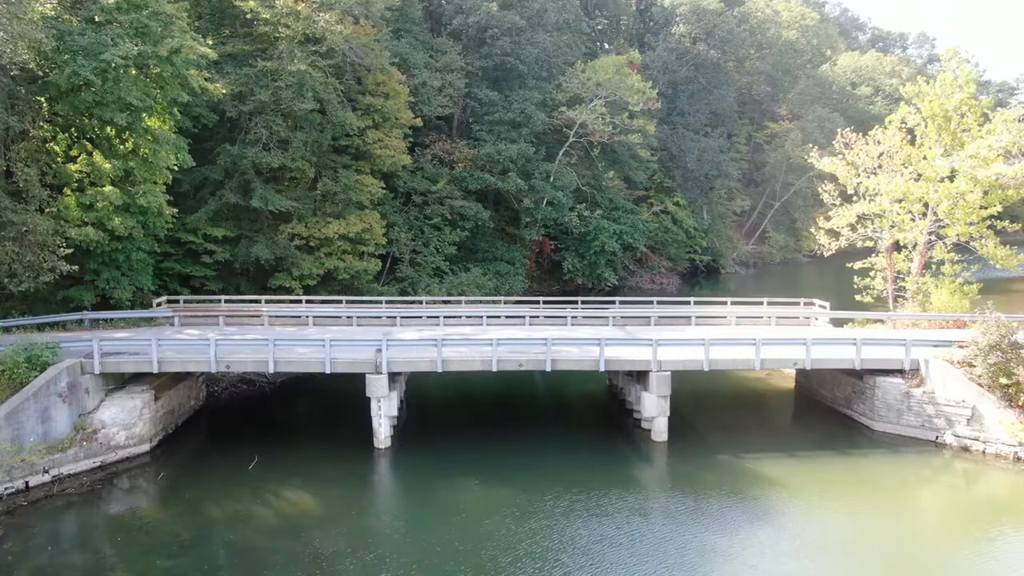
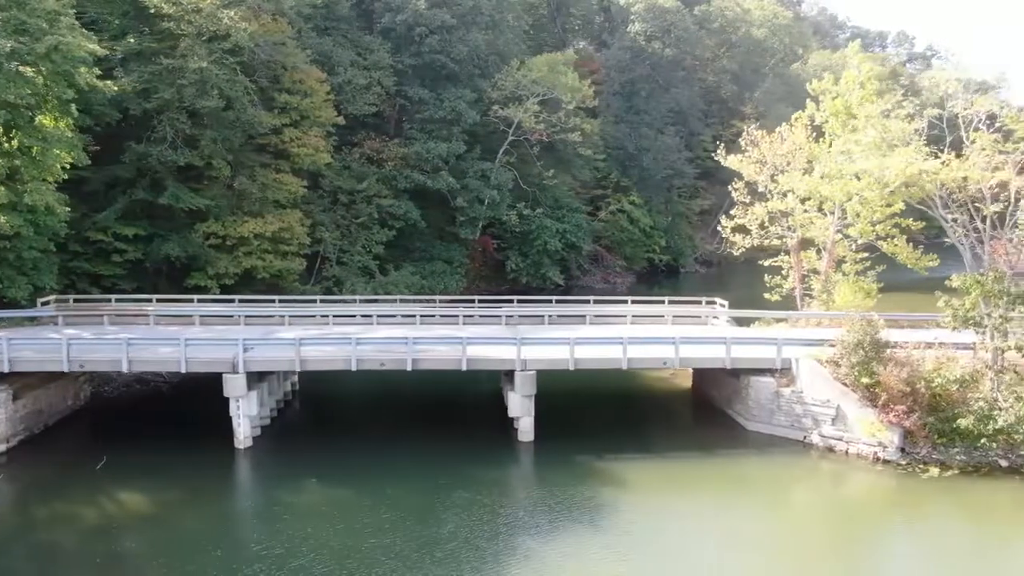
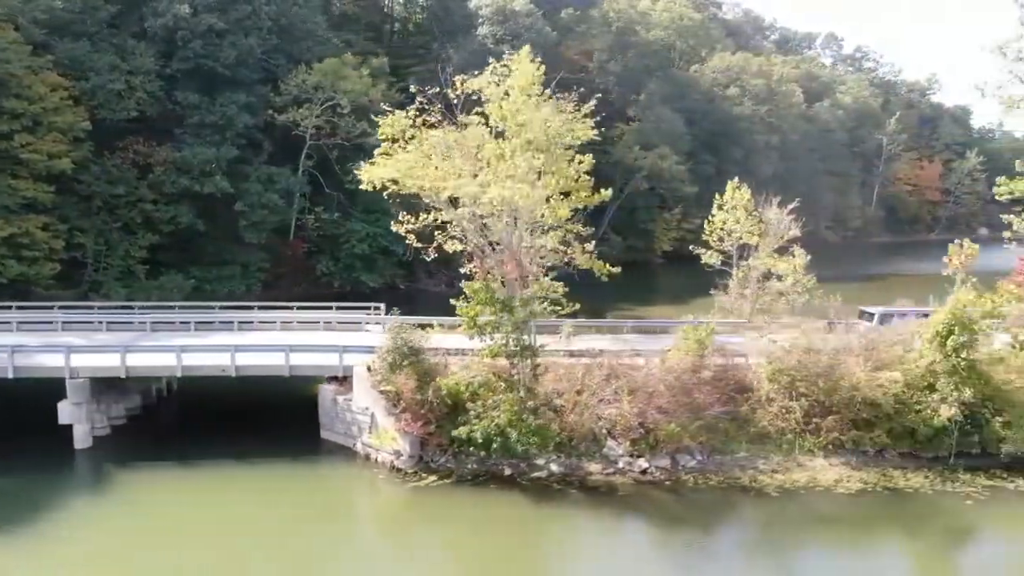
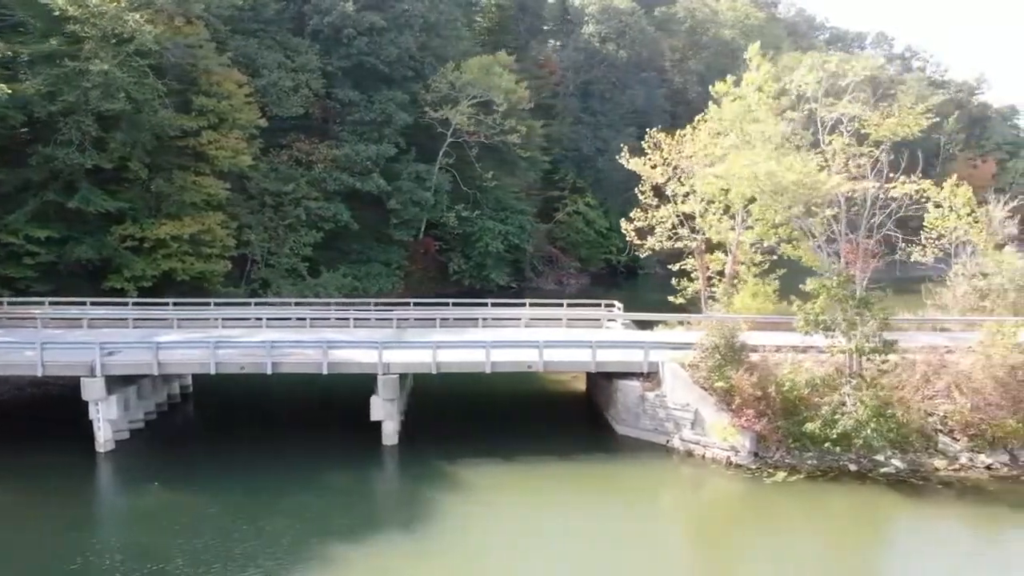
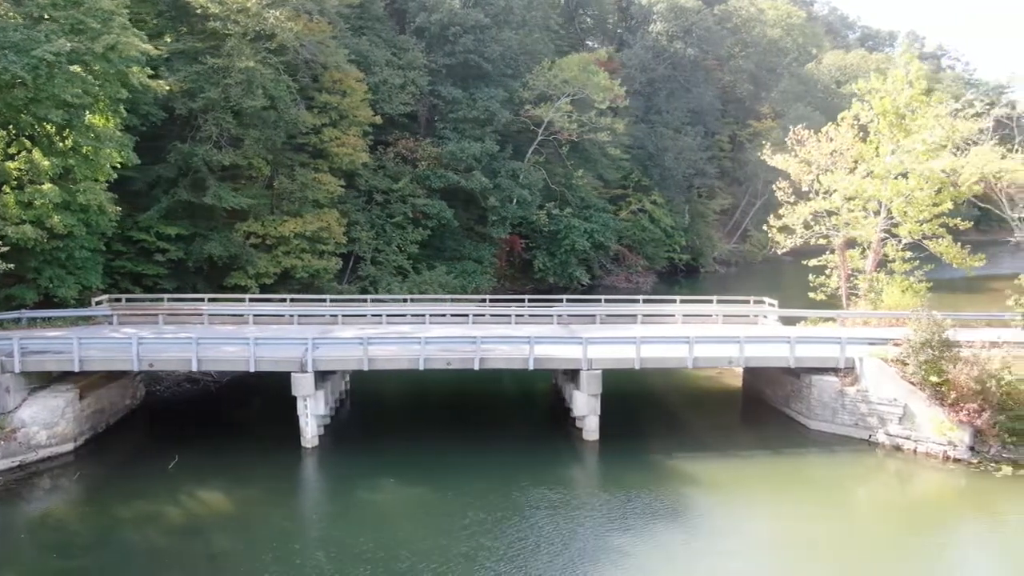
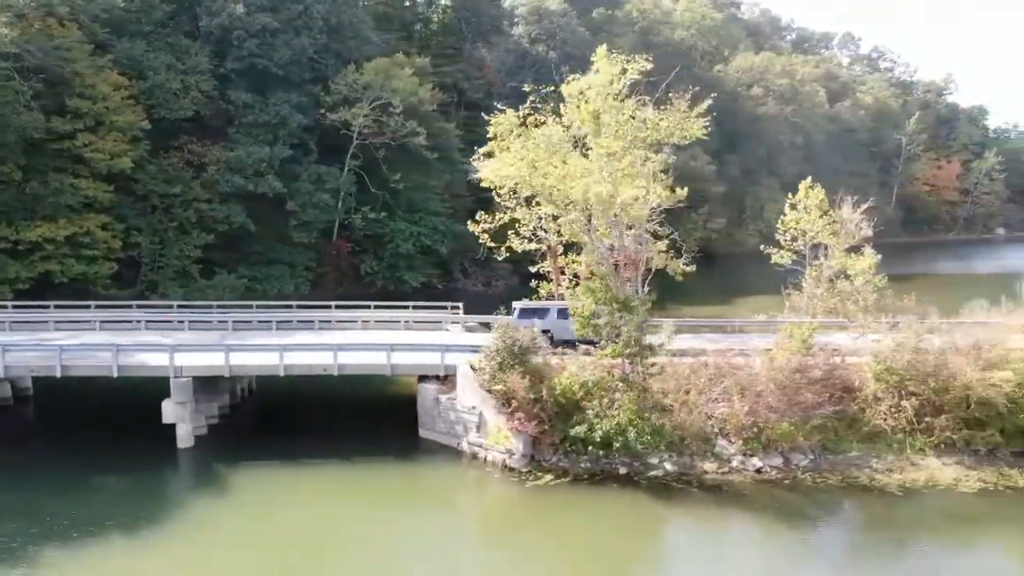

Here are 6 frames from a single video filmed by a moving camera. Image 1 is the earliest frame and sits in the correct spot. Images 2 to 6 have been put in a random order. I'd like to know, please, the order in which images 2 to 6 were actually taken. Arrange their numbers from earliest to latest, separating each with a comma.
5, 2, 4, 6, 3
